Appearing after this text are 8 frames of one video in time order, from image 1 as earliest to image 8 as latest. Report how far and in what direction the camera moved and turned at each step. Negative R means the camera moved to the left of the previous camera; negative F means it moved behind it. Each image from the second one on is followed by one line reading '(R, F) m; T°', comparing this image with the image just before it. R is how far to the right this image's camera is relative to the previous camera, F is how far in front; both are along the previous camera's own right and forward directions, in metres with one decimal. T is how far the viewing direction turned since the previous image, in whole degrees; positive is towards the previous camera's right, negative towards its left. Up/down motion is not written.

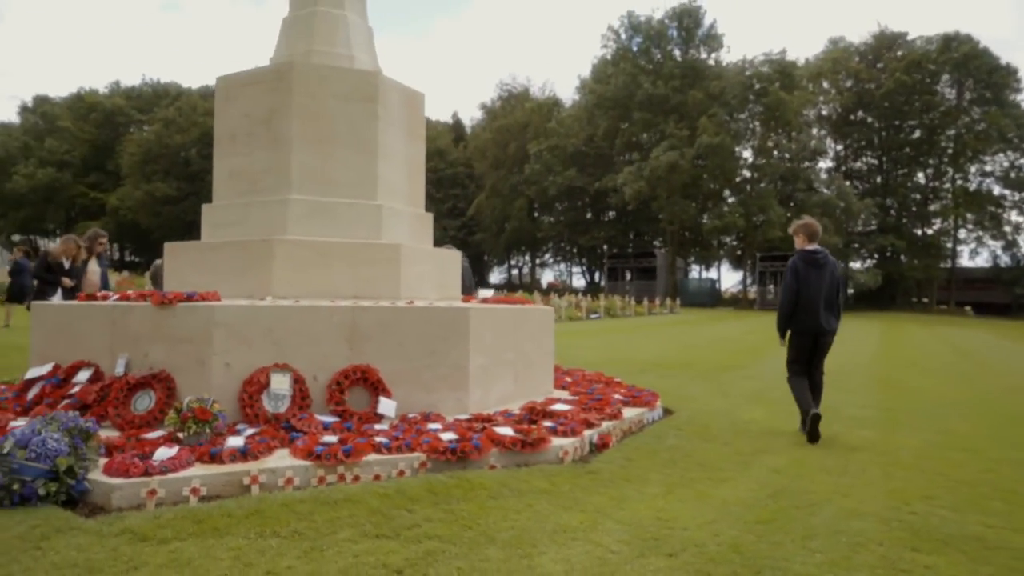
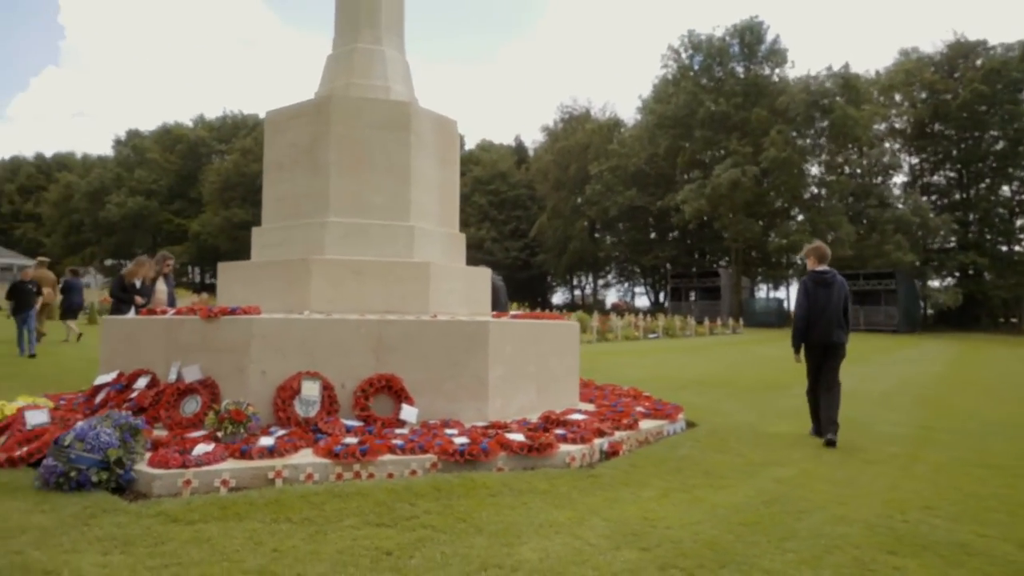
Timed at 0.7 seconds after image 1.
(+0.4, -0.3) m; -5°
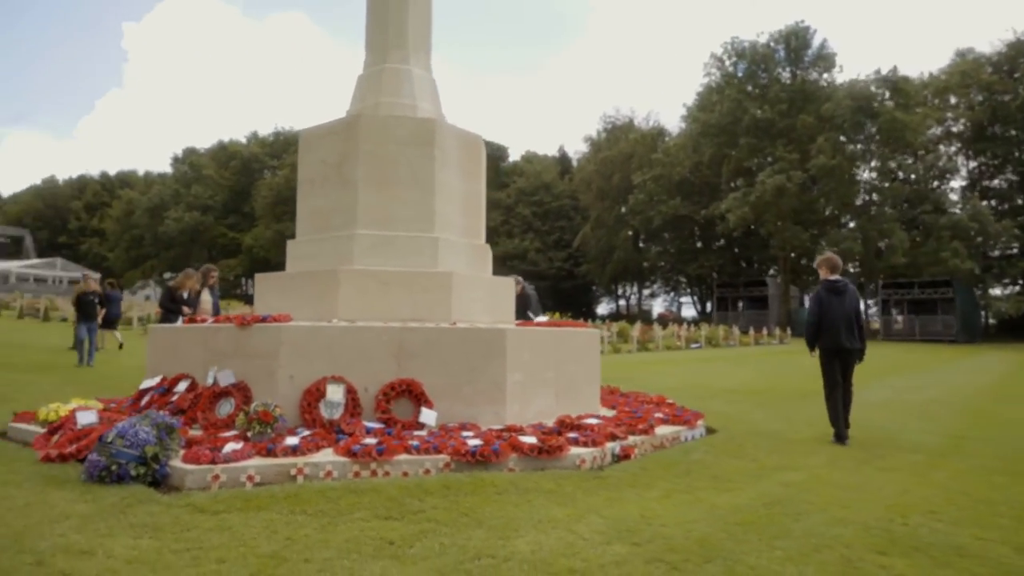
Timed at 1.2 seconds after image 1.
(+0.3, -0.2) m; -4°
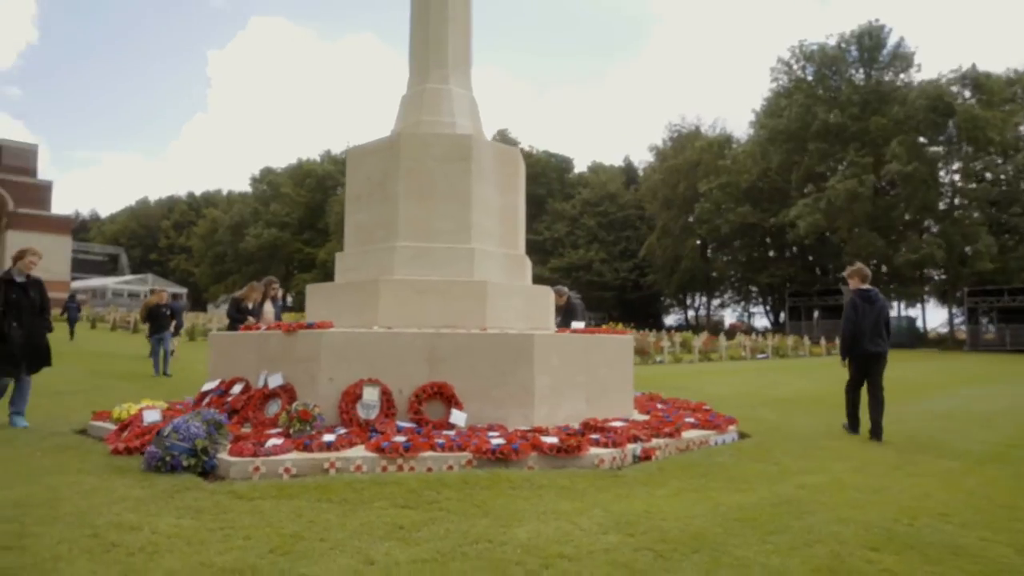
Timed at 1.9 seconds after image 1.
(+0.4, -0.2) m; -6°
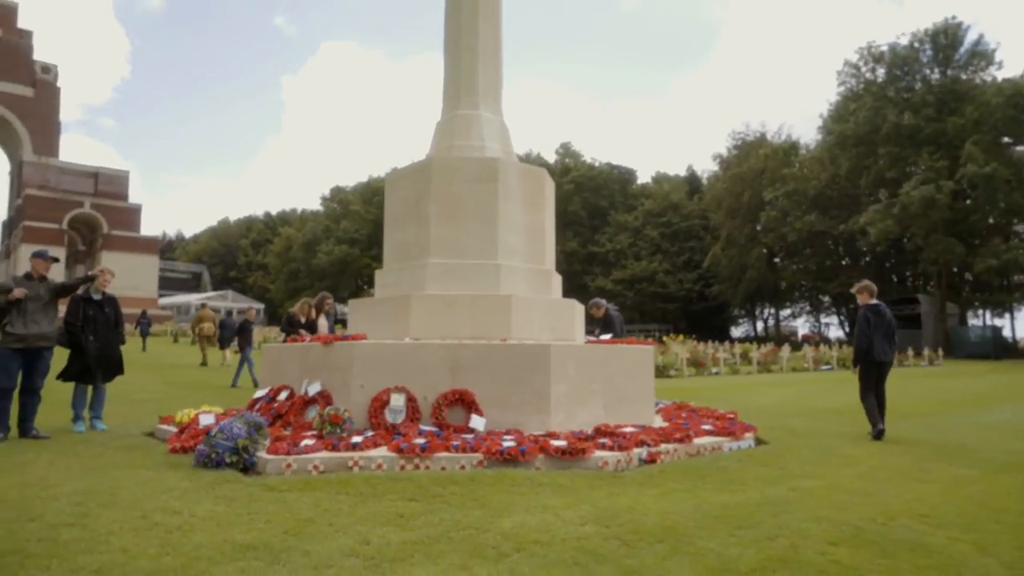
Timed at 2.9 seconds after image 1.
(+0.5, -0.4) m; -5°
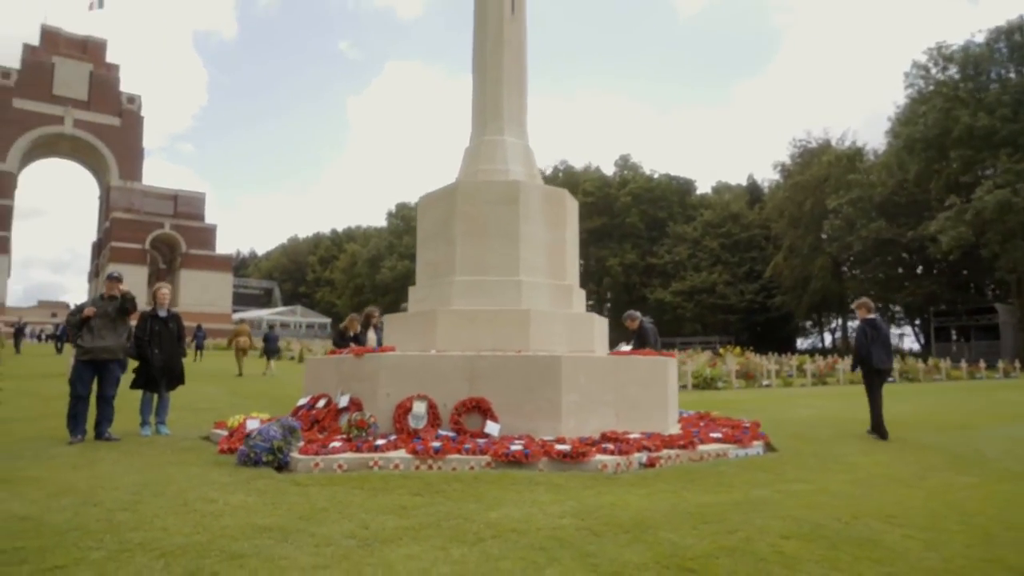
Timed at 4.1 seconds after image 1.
(+0.5, -0.5) m; -5°
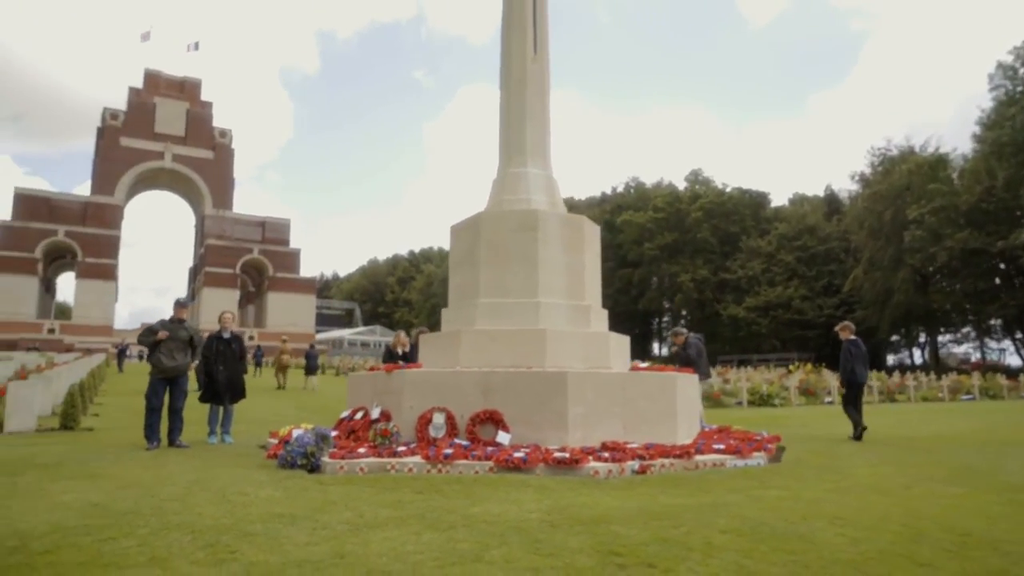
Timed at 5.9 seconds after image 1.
(+0.7, -0.6) m; -6°
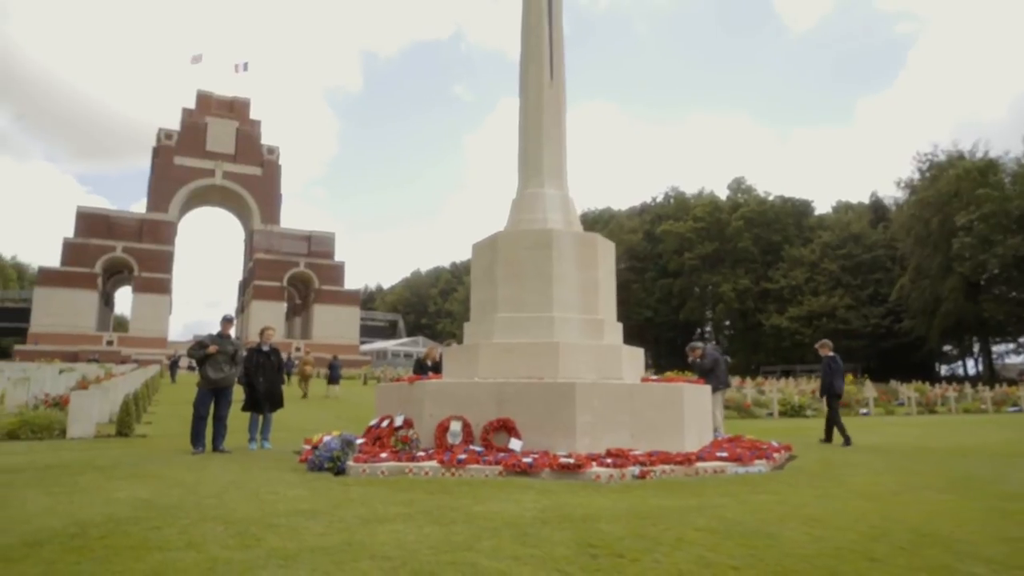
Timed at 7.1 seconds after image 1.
(+0.4, -0.5) m; -3°
